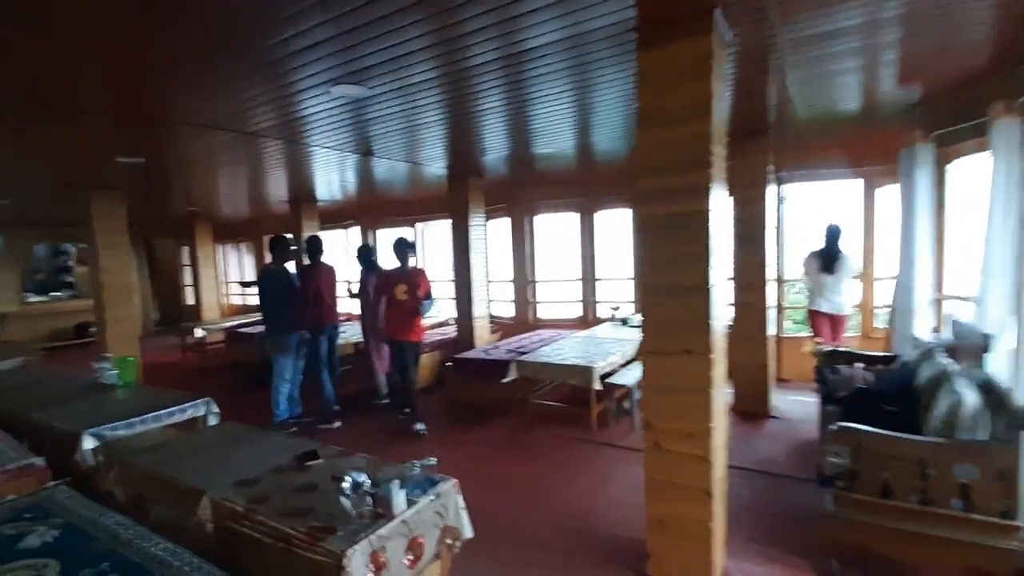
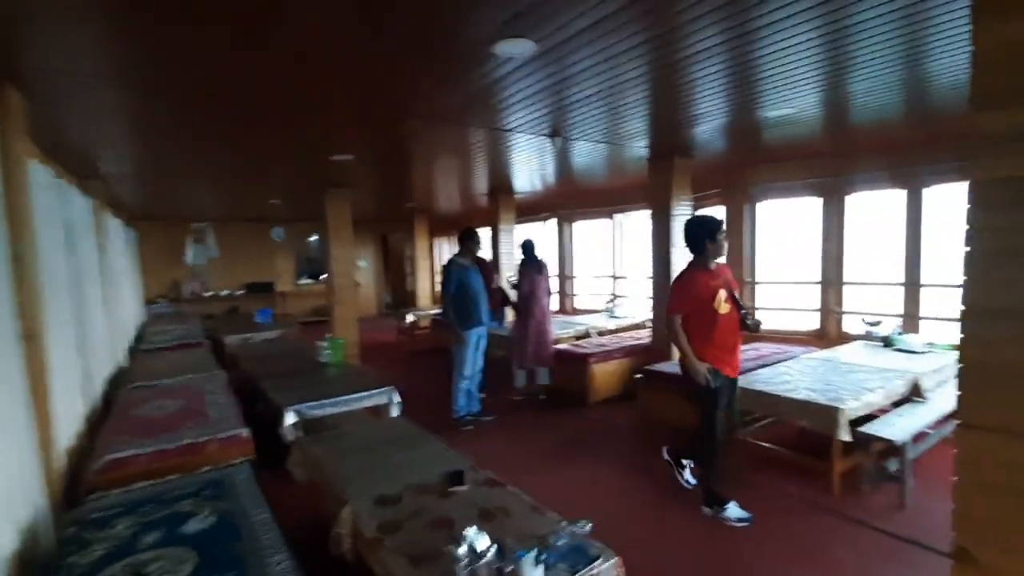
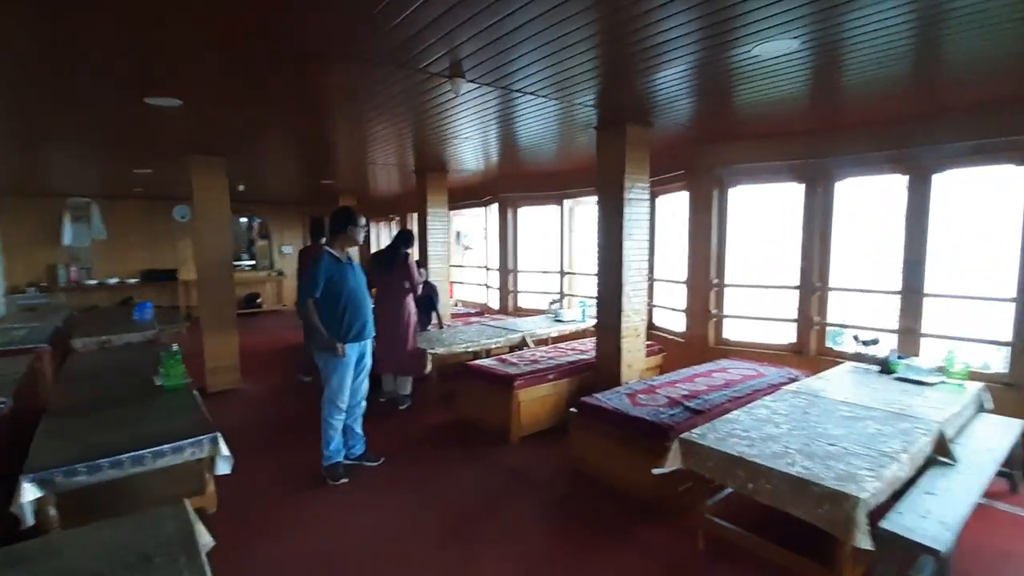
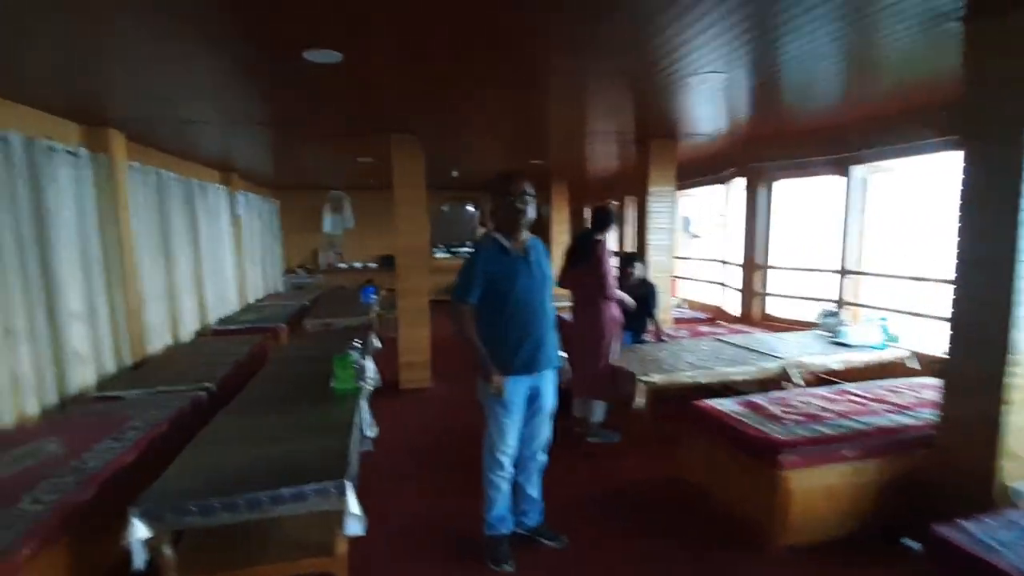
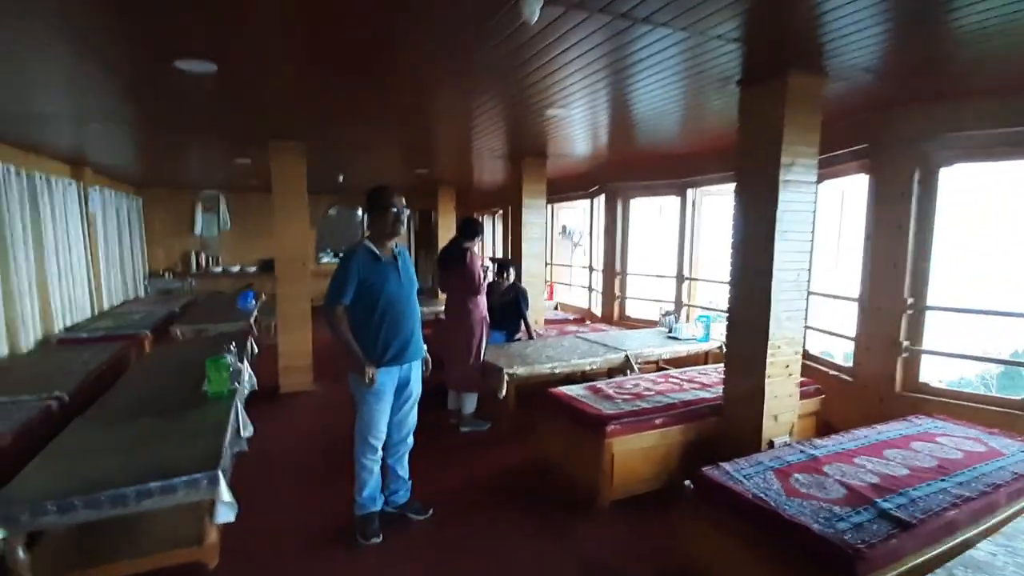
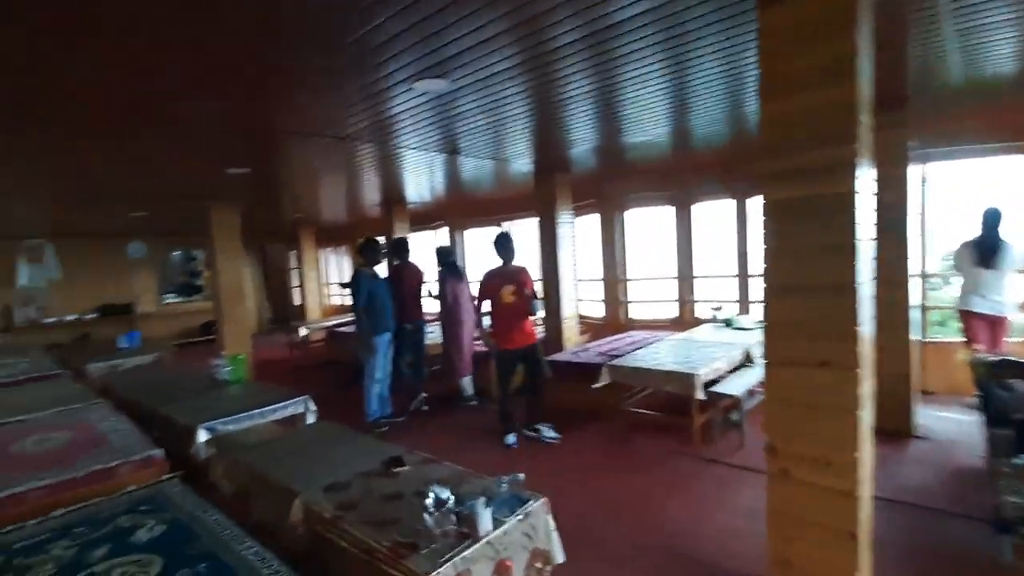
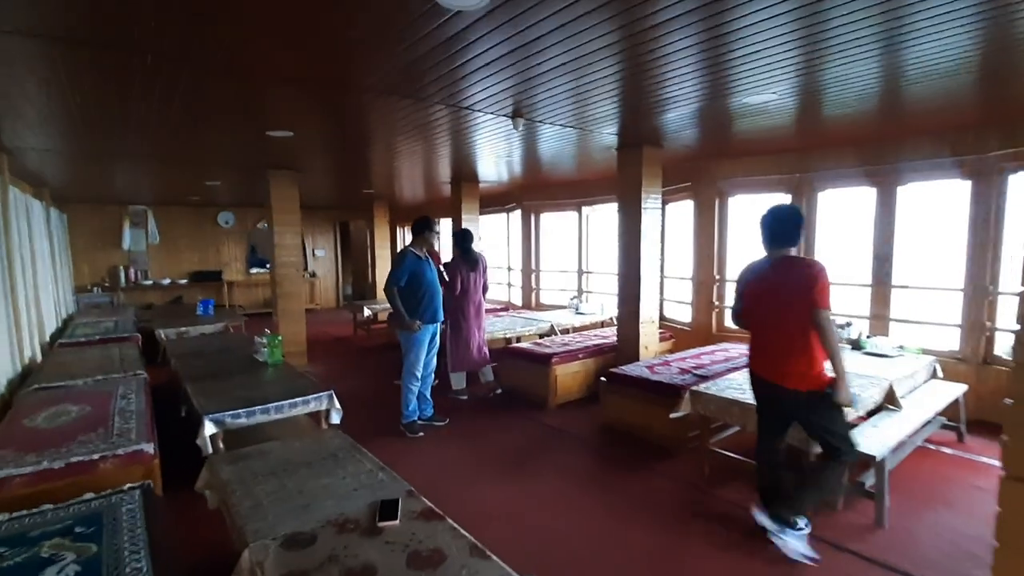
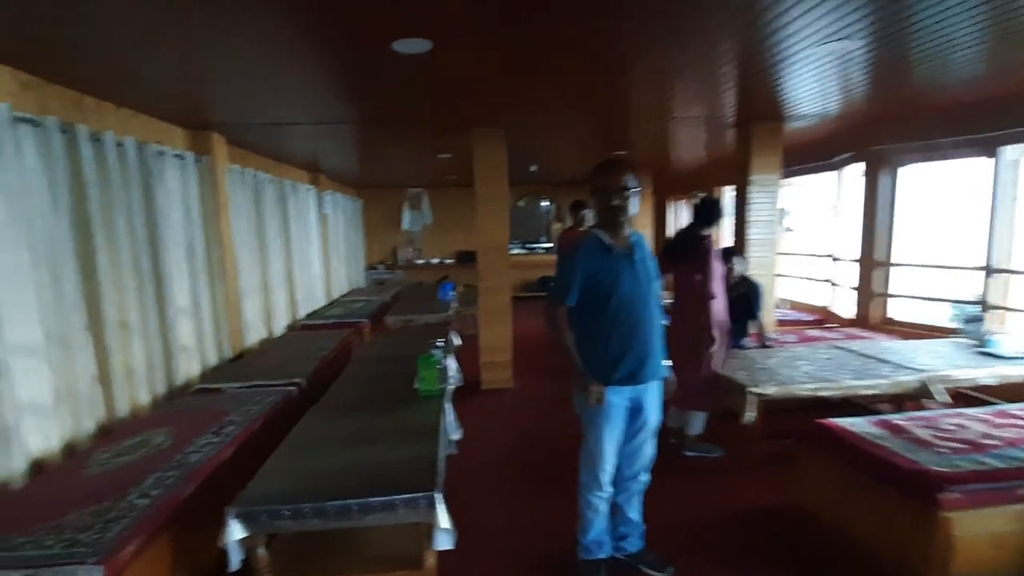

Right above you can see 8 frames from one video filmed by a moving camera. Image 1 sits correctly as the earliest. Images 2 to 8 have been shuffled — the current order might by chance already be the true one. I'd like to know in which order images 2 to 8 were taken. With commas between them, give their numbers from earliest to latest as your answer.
6, 2, 7, 3, 5, 4, 8
